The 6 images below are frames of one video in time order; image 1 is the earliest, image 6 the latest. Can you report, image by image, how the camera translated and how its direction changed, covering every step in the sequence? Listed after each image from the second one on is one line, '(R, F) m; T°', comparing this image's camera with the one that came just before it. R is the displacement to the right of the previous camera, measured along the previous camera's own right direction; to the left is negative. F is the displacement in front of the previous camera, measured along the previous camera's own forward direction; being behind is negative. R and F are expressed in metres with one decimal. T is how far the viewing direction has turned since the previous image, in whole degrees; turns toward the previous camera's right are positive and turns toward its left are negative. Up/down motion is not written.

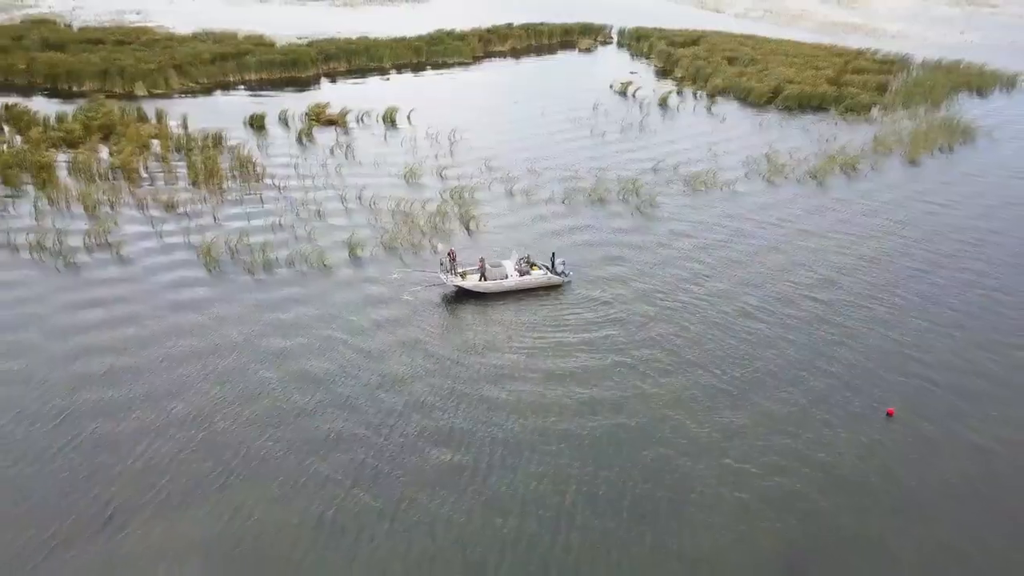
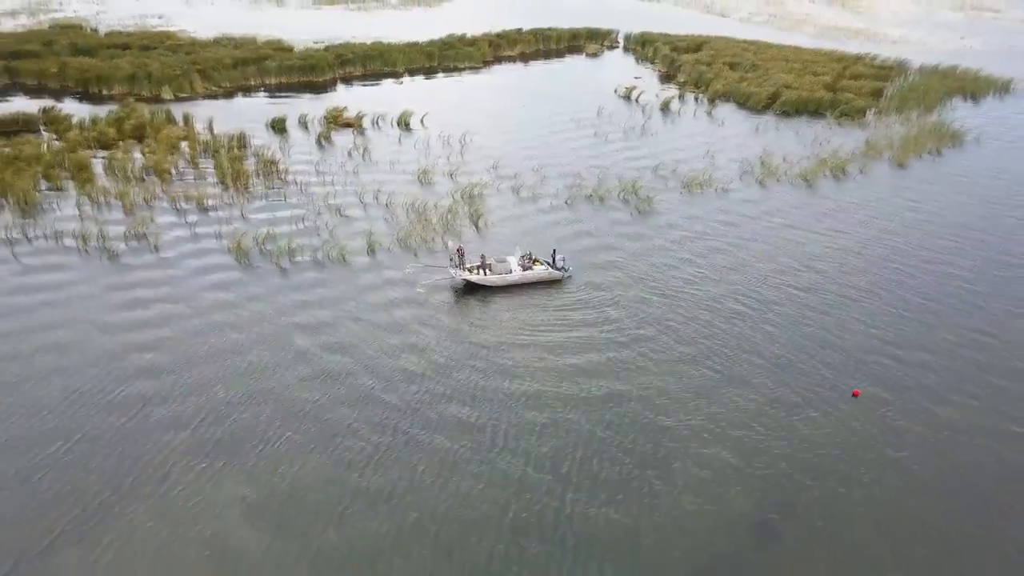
(+0.1, -1.8) m; -1°
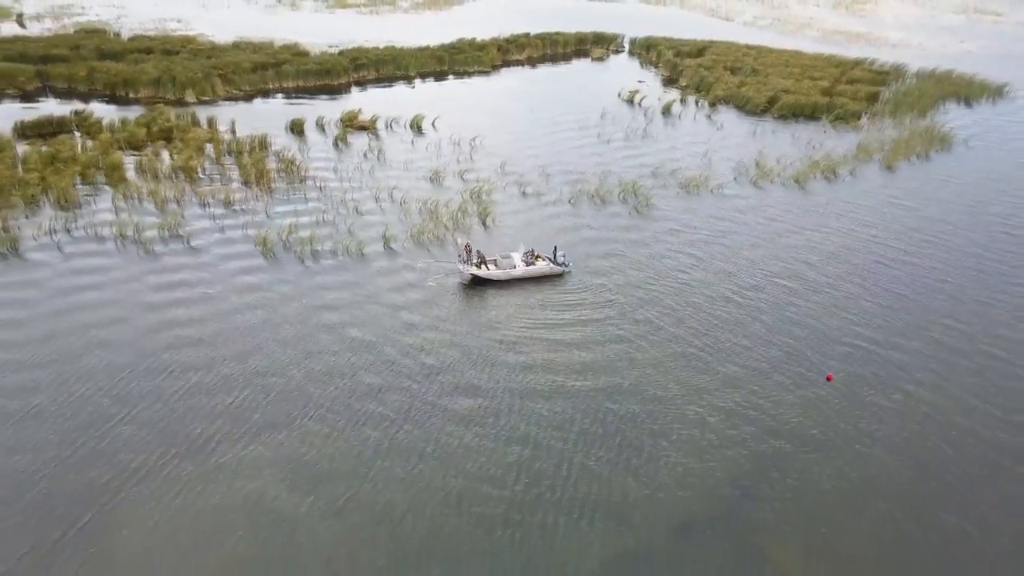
(+0.1, -1.8) m; -1°
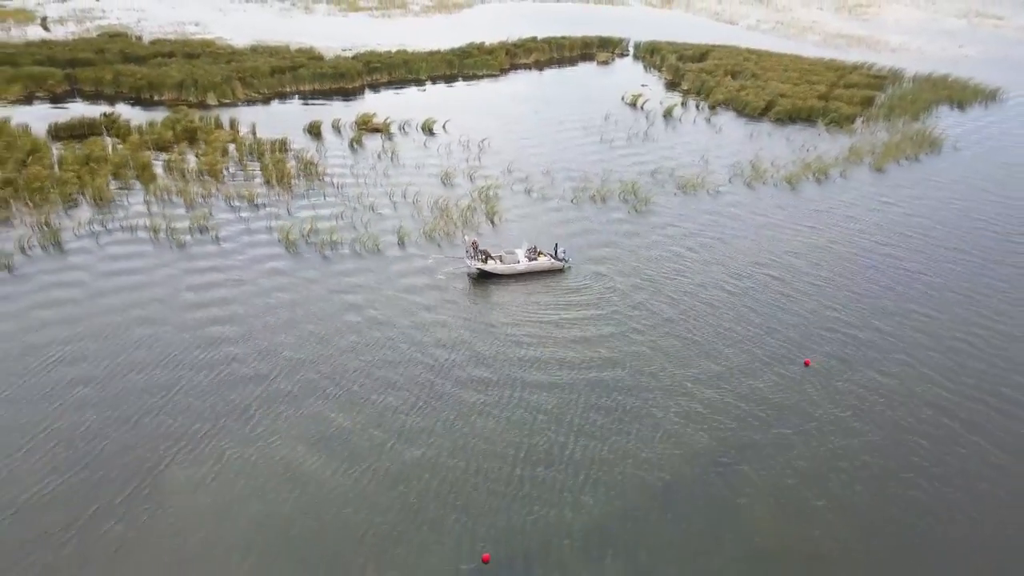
(+0.1, -1.9) m; -1°
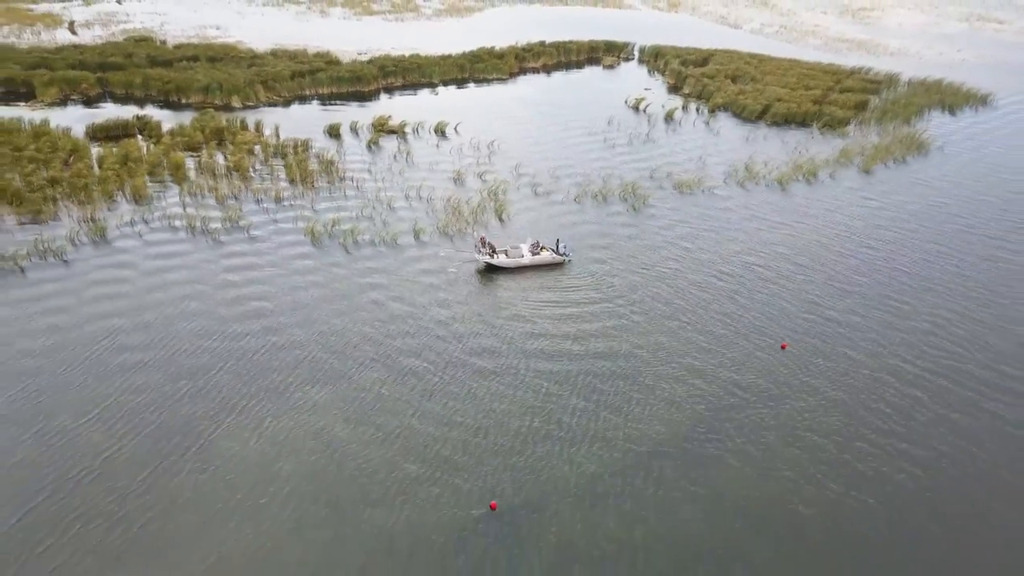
(+0.1, -2.3) m; -1°
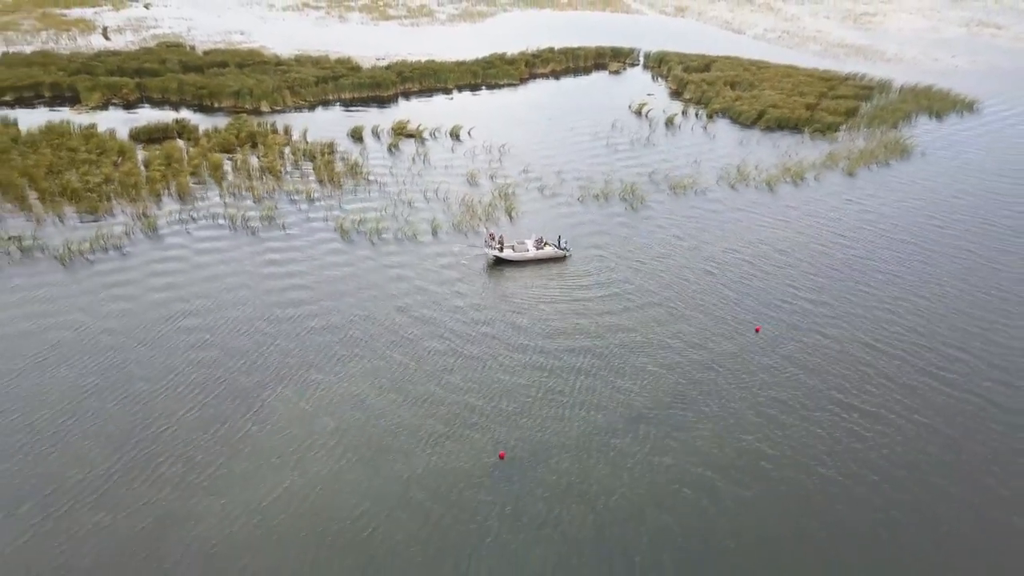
(+0.1, -3.3) m; -1°
